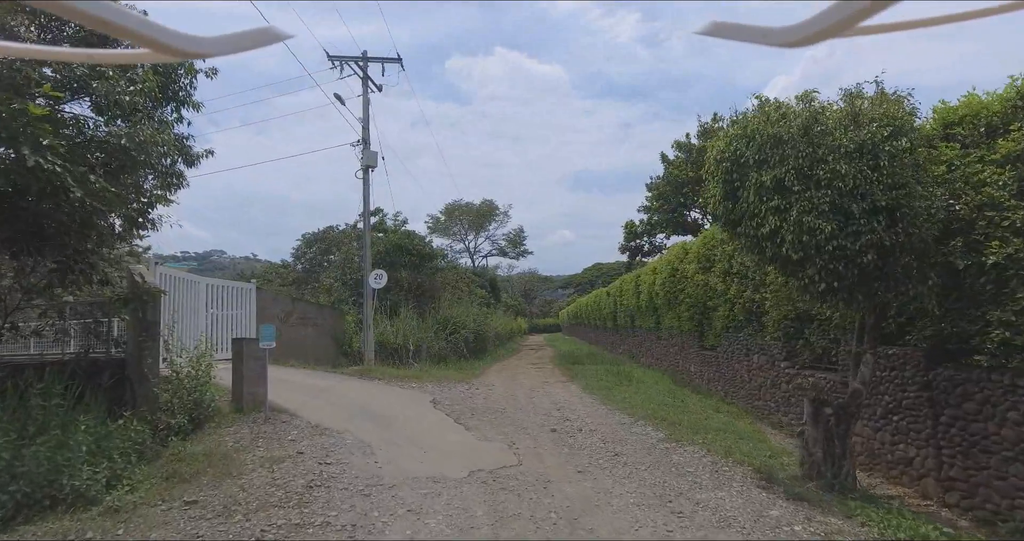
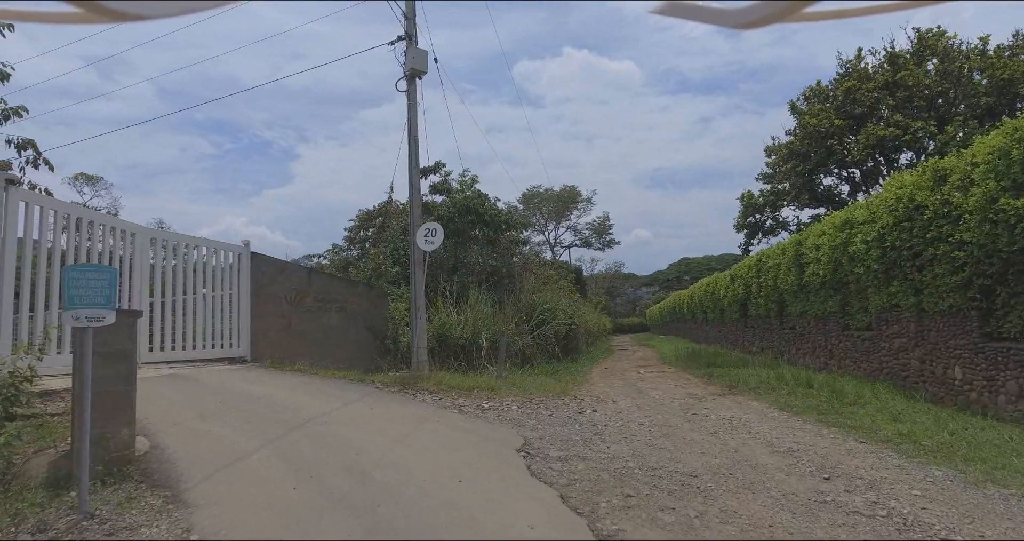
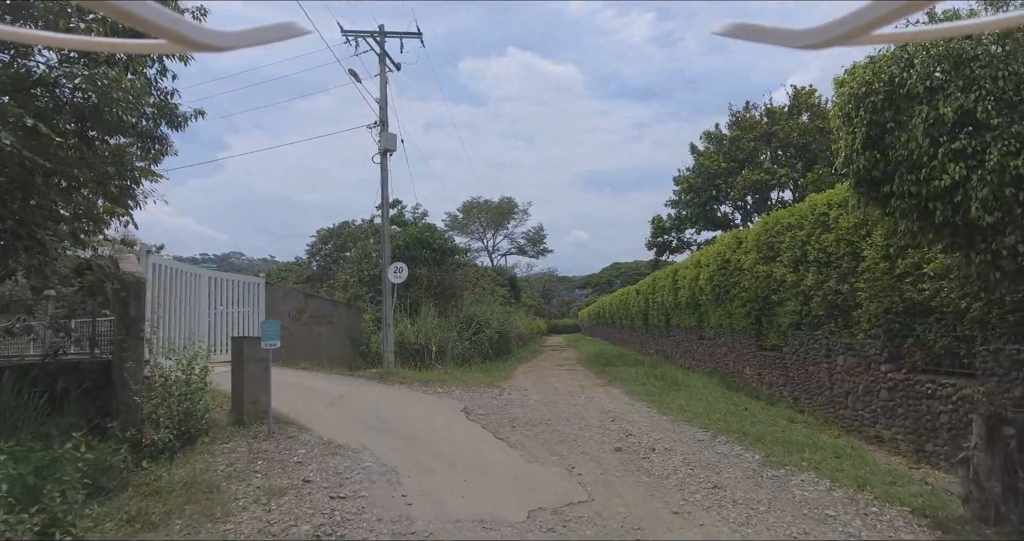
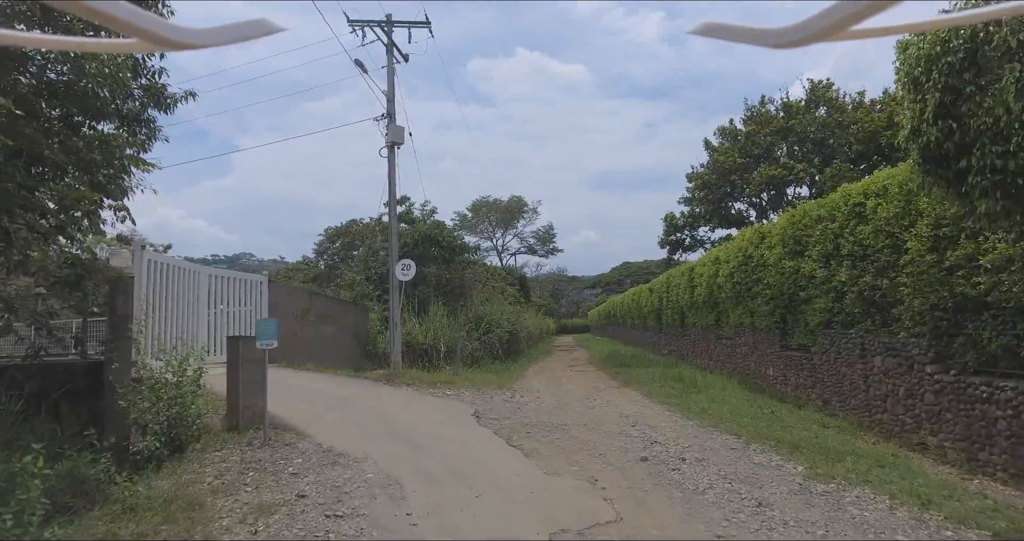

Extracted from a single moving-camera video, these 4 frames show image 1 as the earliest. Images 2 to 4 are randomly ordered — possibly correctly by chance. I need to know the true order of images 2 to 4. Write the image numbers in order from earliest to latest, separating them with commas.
3, 4, 2
